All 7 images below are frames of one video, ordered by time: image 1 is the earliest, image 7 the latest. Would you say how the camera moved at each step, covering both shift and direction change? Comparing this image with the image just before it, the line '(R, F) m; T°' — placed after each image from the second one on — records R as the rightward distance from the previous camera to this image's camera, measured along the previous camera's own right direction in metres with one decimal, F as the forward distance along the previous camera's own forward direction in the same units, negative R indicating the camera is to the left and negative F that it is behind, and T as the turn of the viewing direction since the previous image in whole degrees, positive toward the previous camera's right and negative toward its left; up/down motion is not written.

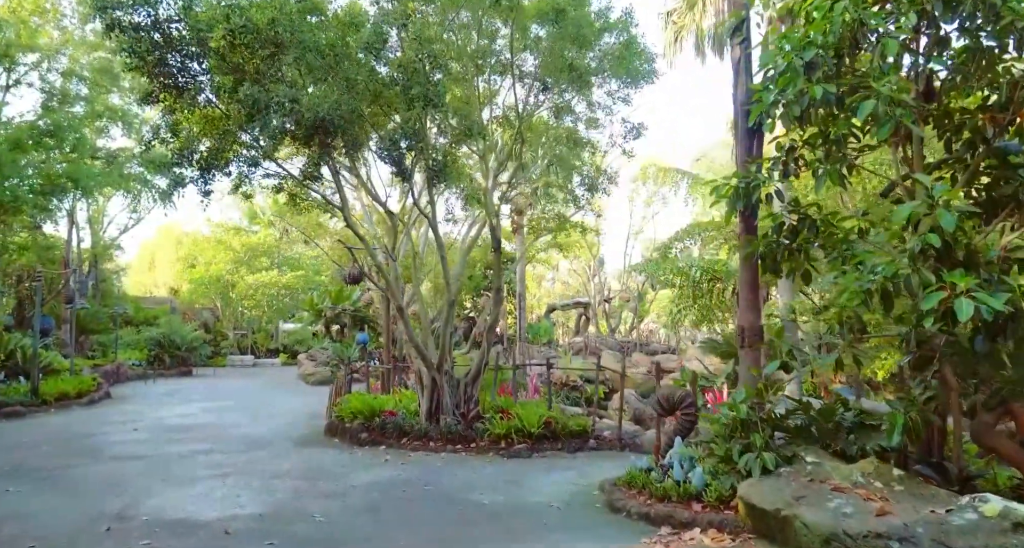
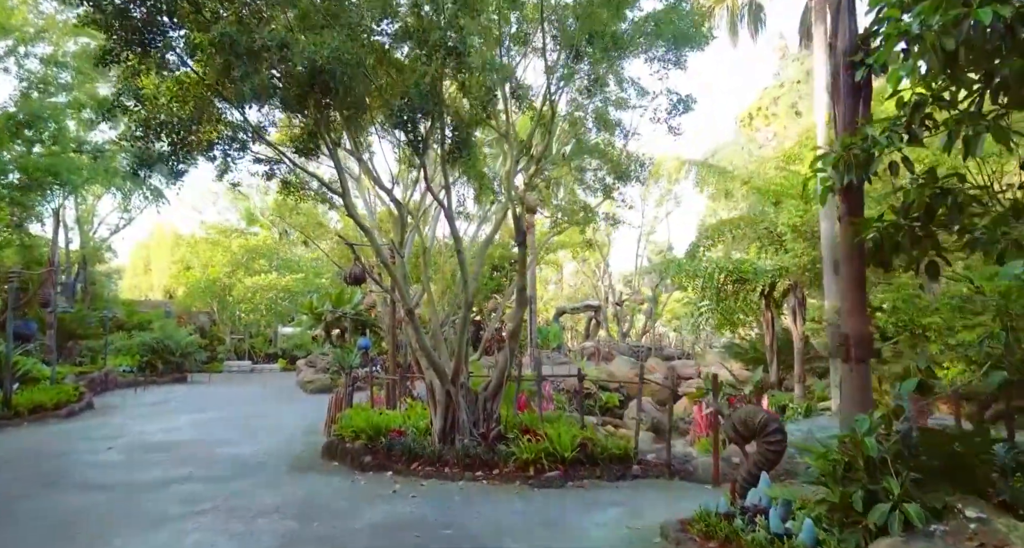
(-0.2, +1.0) m; 0°
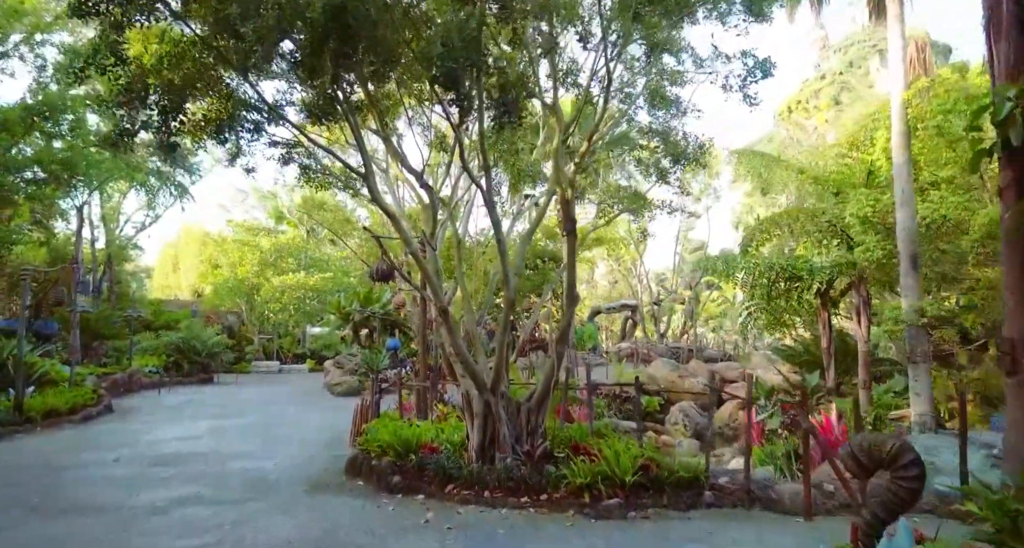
(-0.2, +0.8) m; -2°
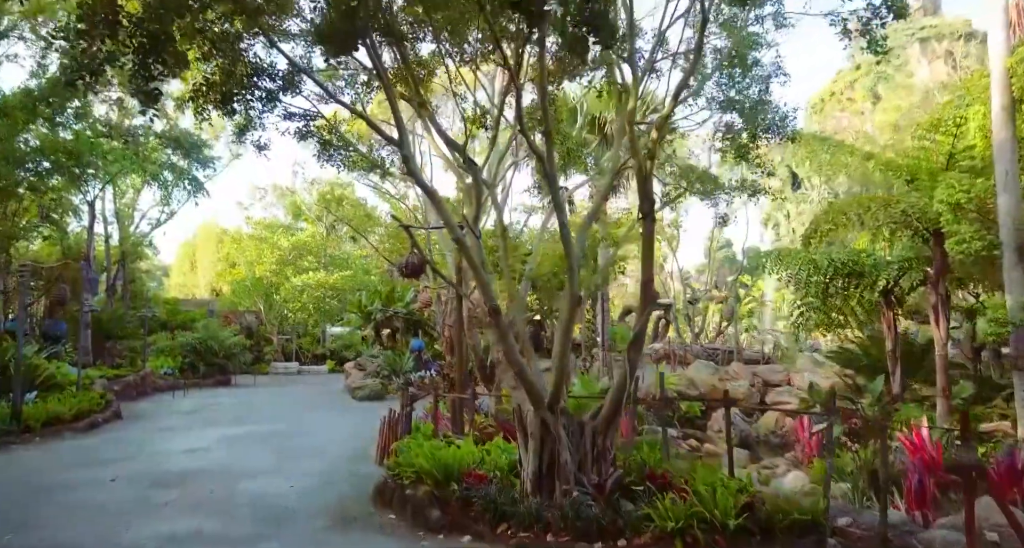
(-0.3, +0.9) m; -2°
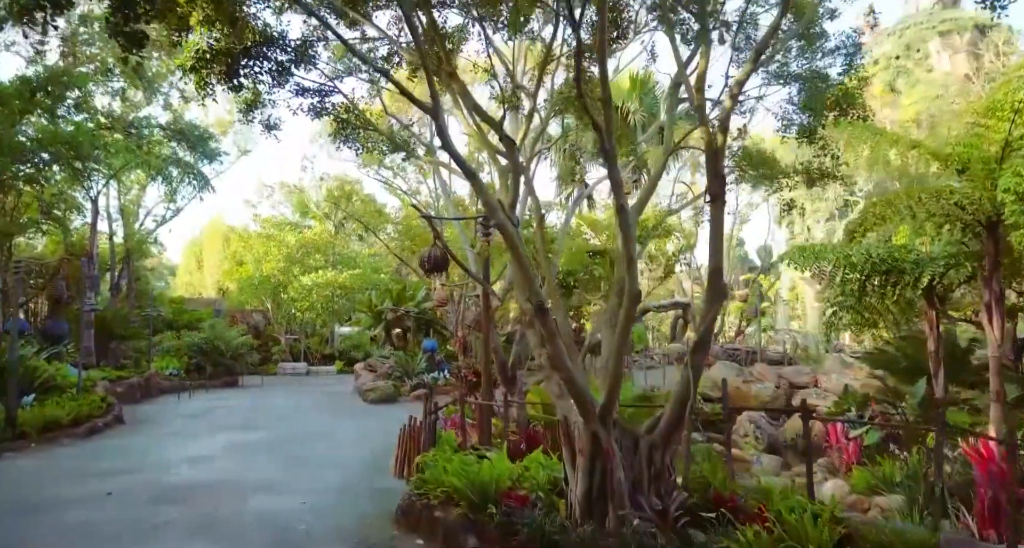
(-0.2, +0.6) m; -1°
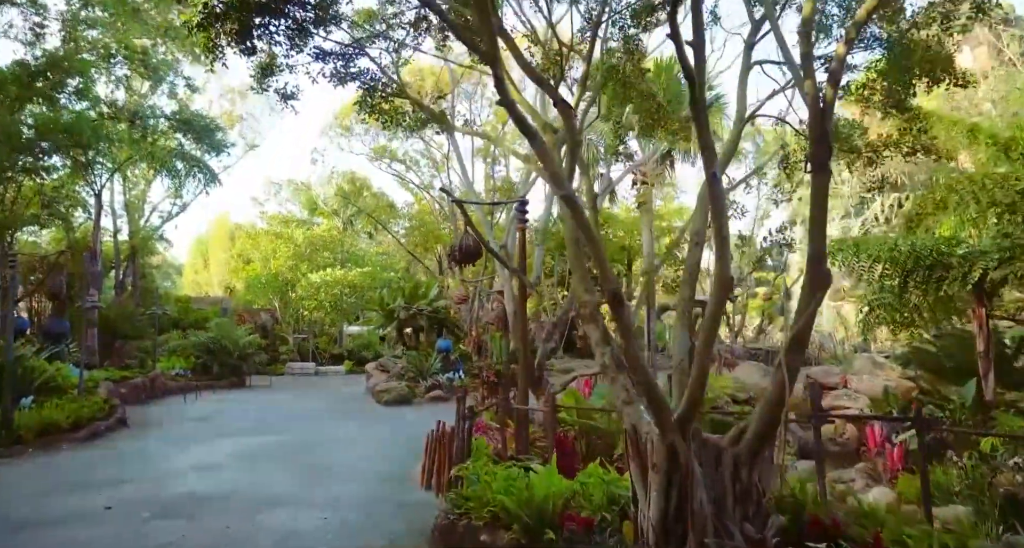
(-0.3, +0.6) m; 0°
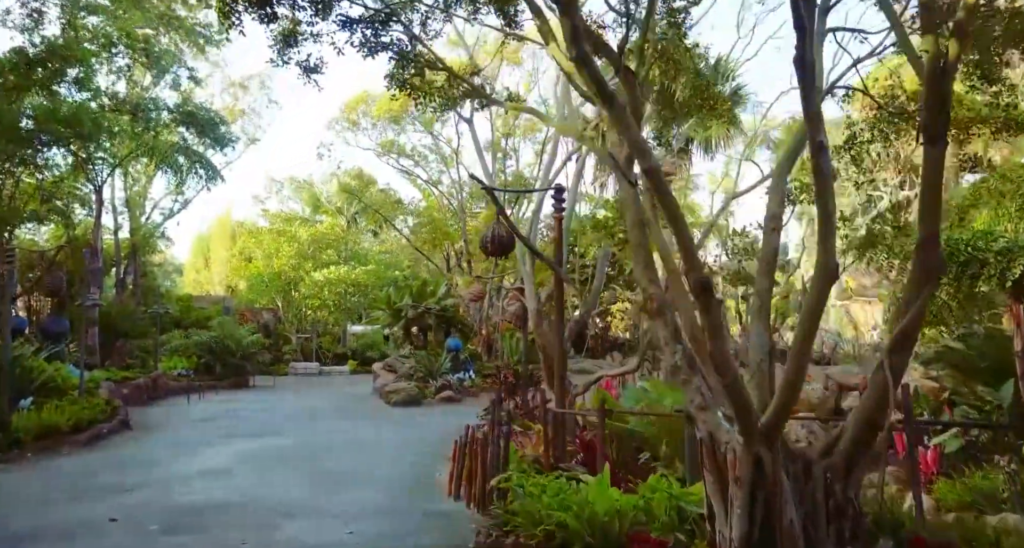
(-0.3, +0.4) m; 0°
